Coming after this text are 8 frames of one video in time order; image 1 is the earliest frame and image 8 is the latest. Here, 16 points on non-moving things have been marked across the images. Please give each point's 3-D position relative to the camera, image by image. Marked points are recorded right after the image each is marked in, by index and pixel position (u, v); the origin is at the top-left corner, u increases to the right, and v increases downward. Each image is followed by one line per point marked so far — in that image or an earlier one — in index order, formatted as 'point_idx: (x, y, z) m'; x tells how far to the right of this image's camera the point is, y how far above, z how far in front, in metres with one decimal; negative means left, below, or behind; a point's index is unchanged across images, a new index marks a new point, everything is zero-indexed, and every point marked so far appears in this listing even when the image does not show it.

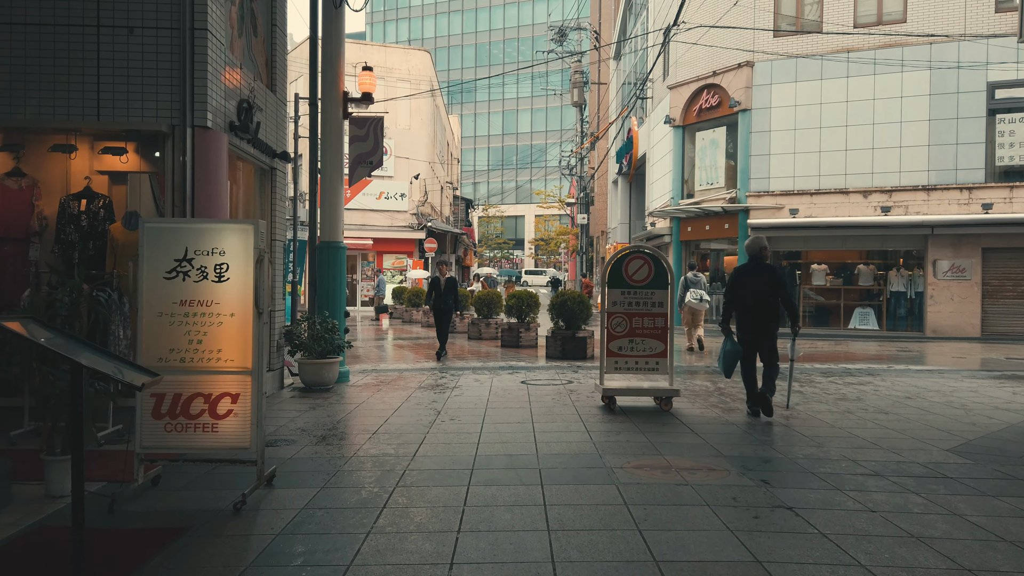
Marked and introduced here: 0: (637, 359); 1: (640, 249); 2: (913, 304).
0: (+1.2, -0.7, +7.0) m
1: (+1.2, +0.4, +7.0) m
2: (+9.6, -0.4, +17.9) m
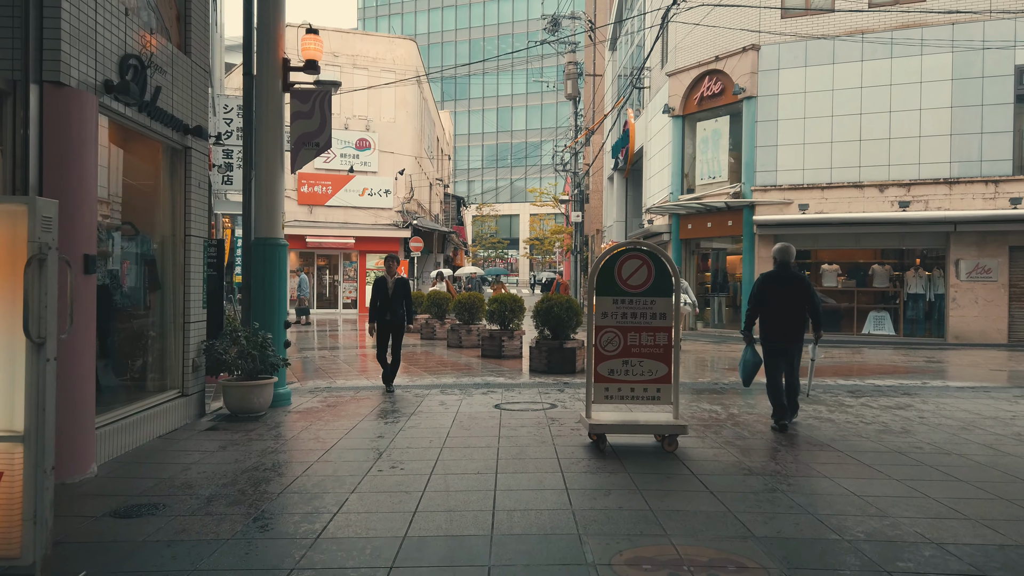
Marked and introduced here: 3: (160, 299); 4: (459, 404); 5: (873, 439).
0: (+0.9, -0.7, +5.5) m
1: (+0.9, +0.3, +5.5) m
2: (+9.3, -0.4, +16.5) m
3: (-3.0, -0.1, +6.3) m
4: (-0.5, -1.2, +7.6) m
5: (+2.9, -1.2, +6.0) m
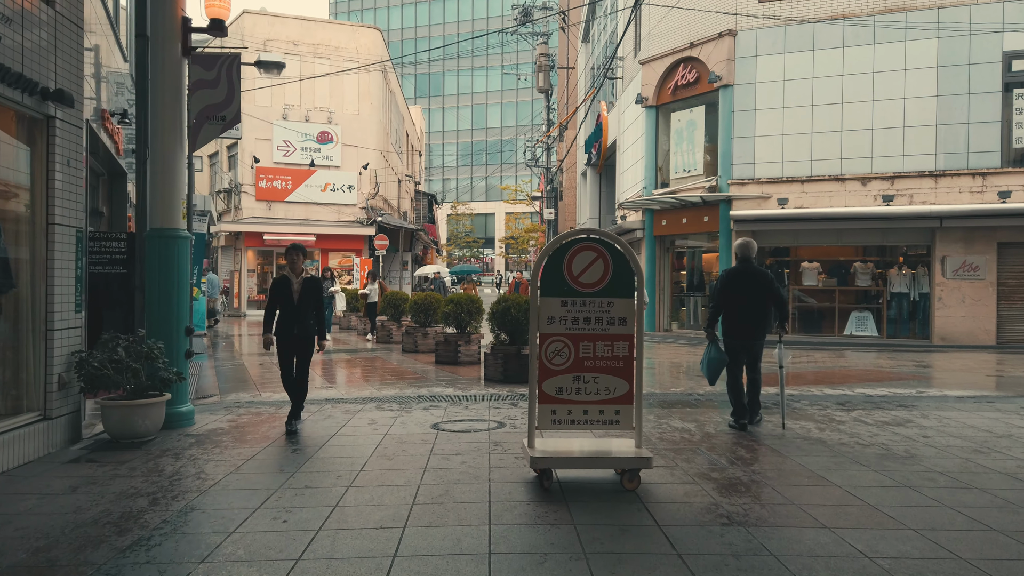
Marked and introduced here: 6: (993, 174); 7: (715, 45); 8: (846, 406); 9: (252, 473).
0: (+0.4, -0.7, +4.5) m
1: (+0.5, +0.3, +4.5) m
2: (+8.5, -0.4, +15.7) m
3: (-3.5, -0.1, +5.2) m
4: (-1.0, -1.2, +6.5) m
5: (+2.4, -1.2, +5.0) m
6: (+9.5, +2.3, +14.7) m
7: (+4.6, +5.5, +16.9) m
8: (+3.3, -1.2, +7.5) m
9: (-1.6, -1.2, +4.7) m
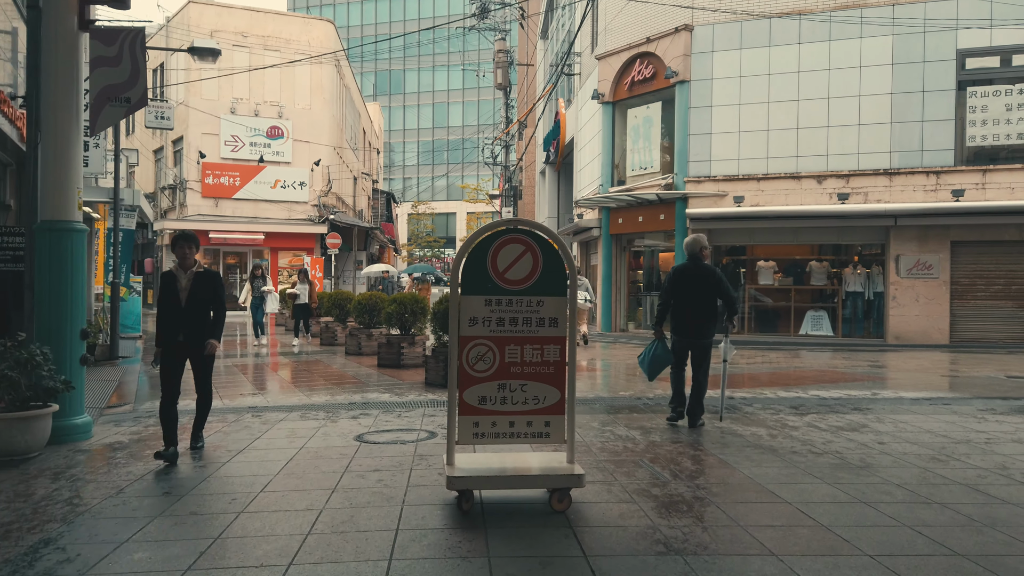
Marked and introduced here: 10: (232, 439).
0: (0.0, -0.7, +4.0) m
1: (0.0, +0.3, +4.0) m
2: (+7.5, -0.4, +15.6) m
3: (-3.9, -0.1, +4.5) m
4: (-1.6, -1.2, +5.9) m
5: (+1.9, -1.2, +4.6) m
6: (+8.5, +2.3, +14.7) m
7: (+3.5, +5.5, +16.6) m
8: (+2.7, -1.2, +7.1) m
9: (-2.1, -1.2, +4.2) m
10: (-2.2, -1.2, +5.9) m
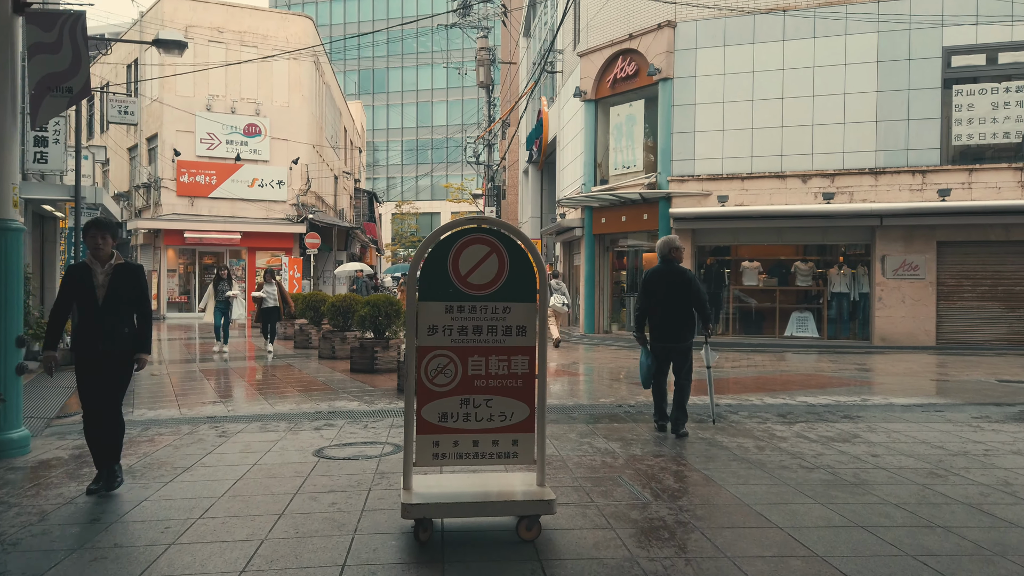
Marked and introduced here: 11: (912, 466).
0: (-0.2, -0.7, +3.6) m
1: (-0.1, +0.3, +3.7) m
2: (+7.1, -0.4, +15.4) m
3: (-4.1, -0.1, +4.1) m
4: (-1.8, -1.2, +5.5) m
5: (+1.8, -1.2, +4.3) m
6: (+8.1, +2.3, +14.5) m
7: (+3.1, +5.5, +16.3) m
8: (+2.5, -1.2, +6.8) m
9: (-2.3, -1.2, +3.7) m
10: (-2.4, -1.2, +5.4) m
11: (+2.7, -1.2, +5.0) m
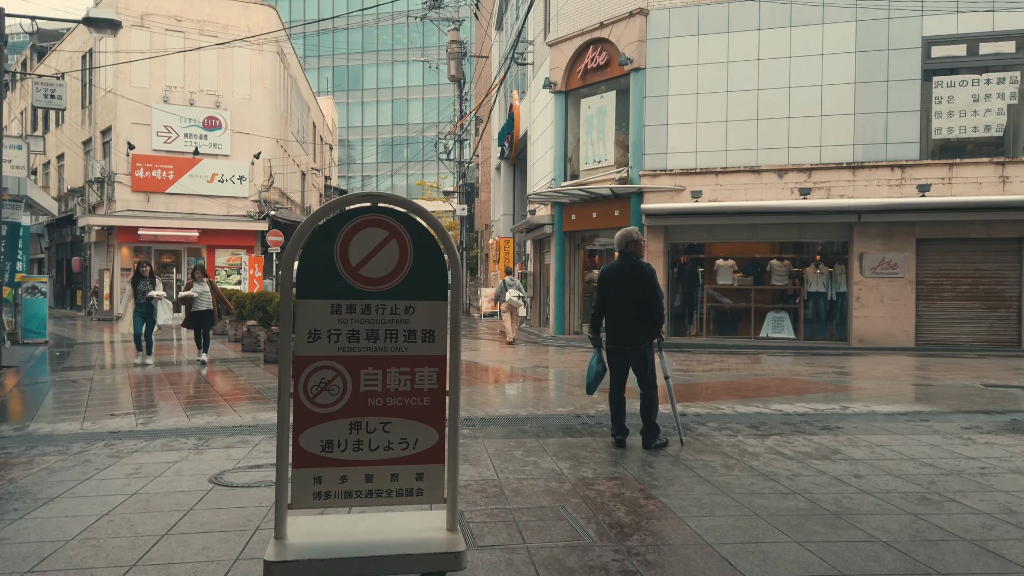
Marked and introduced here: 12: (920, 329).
0: (-0.5, -0.7, +2.9) m
1: (-0.5, +0.3, +2.9) m
2: (+6.4, -0.4, +14.9) m
3: (-4.5, -0.1, +3.2) m
4: (-2.2, -1.2, +4.8) m
5: (+1.4, -1.2, +3.6) m
6: (+7.5, +2.3, +14.0) m
7: (+2.4, +5.5, +15.7) m
8: (+2.0, -1.2, +6.1) m
9: (-2.7, -1.2, +2.9) m
10: (-2.8, -1.2, +4.6) m
11: (+2.3, -1.2, +4.4) m
12: (+7.8, -0.8, +14.3) m
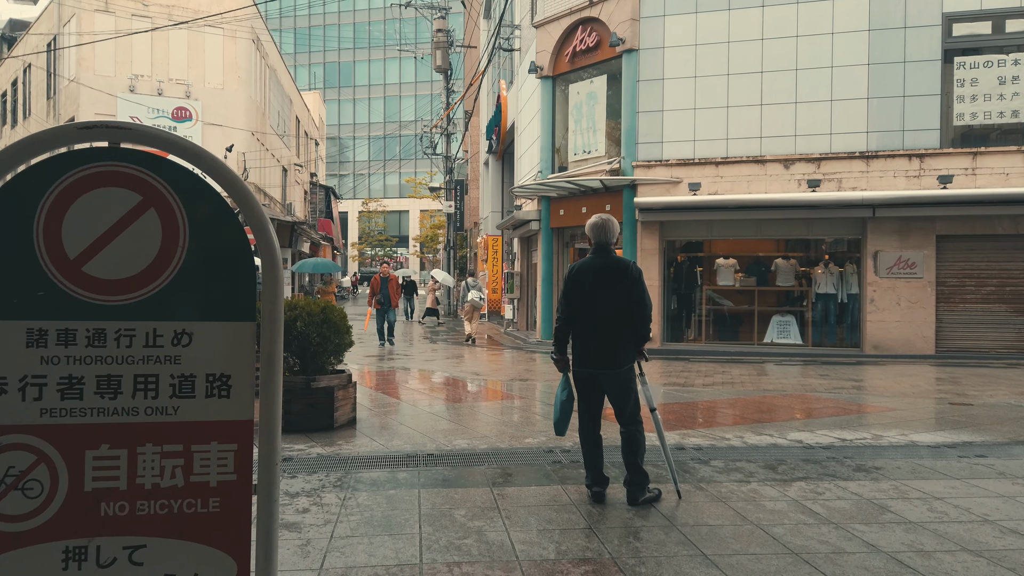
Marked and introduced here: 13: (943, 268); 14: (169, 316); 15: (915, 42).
0: (-0.9, -0.7, +1.6) m
1: (-0.8, +0.3, +1.6) m
2: (+6.0, -0.4, +13.6) m
3: (-4.8, -0.1, +1.9) m
4: (-2.5, -1.2, +3.4) m
5: (+1.1, -1.2, +2.3) m
6: (+7.1, +2.2, +12.7) m
7: (+2.0, +5.5, +14.4) m
8: (+1.7, -1.2, +4.8) m
9: (-3.0, -1.2, +1.6) m
10: (-3.1, -1.2, +3.3) m
11: (+2.0, -1.2, +3.1) m
12: (+7.4, -0.8, +13.0) m
13: (+7.5, +0.4, +13.1) m
14: (-0.8, -0.1, +1.6) m
15: (+6.9, +4.2, +12.8) m
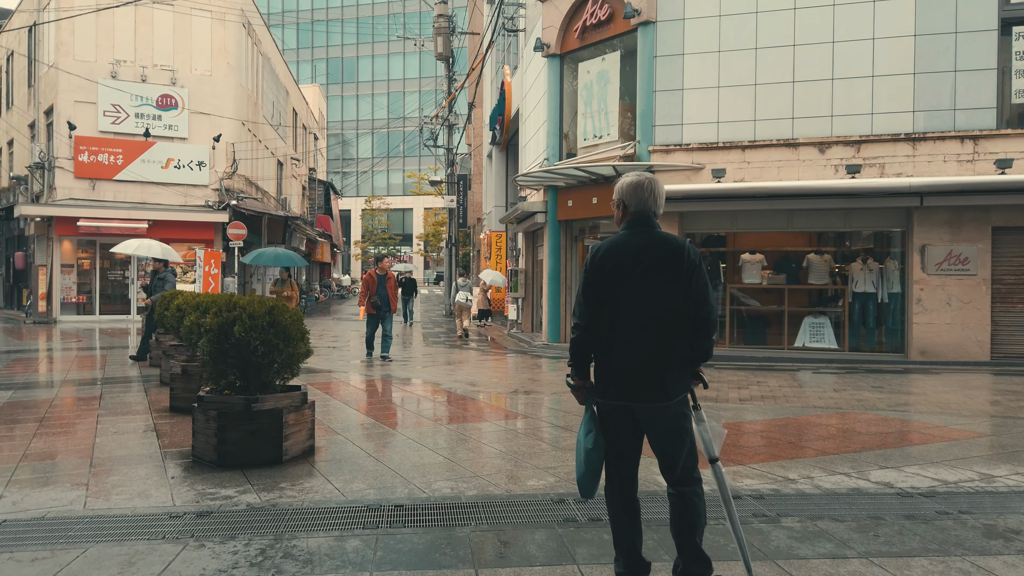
0: (-0.9, -0.7, +0.2) m
1: (-0.9, +0.3, +0.3) m
2: (+6.1, -0.4, +12.2) m
3: (-4.8, -0.1, +0.6) m
4: (-2.6, -1.2, +2.1) m
5: (+1.0, -1.2, +0.9) m
6: (+7.2, +2.3, +11.2) m
7: (+2.1, +5.5, +13.0) m
8: (+1.7, -1.2, +3.4) m
9: (-3.0, -1.2, +0.3) m
10: (-3.2, -1.2, +2.0) m
11: (+1.9, -1.2, +1.7) m
12: (+7.5, -0.8, +11.6) m
13: (+7.6, +0.4, +11.6) m
14: (-0.8, 0.0, +0.3) m
15: (+7.0, +4.2, +11.4) m
